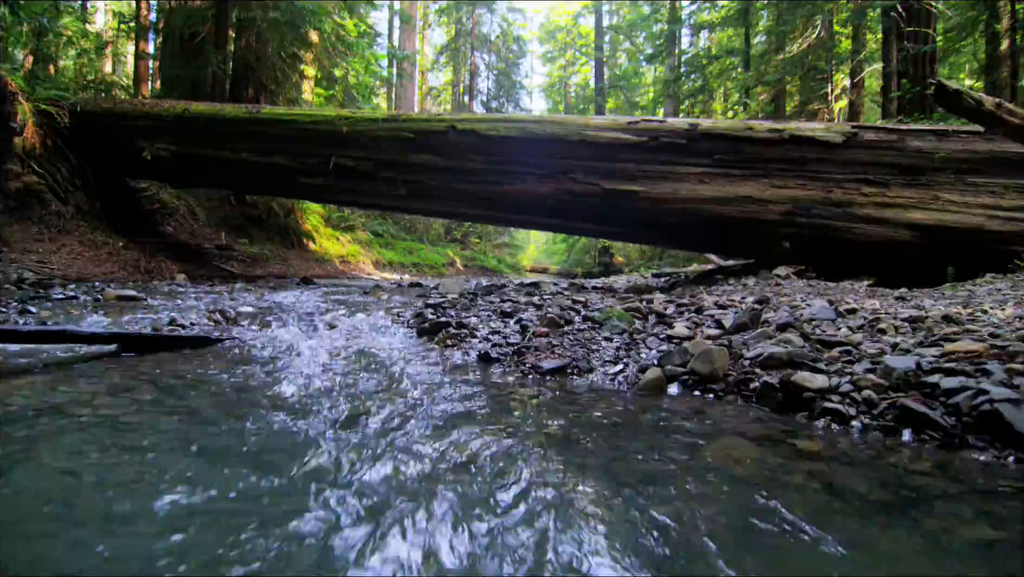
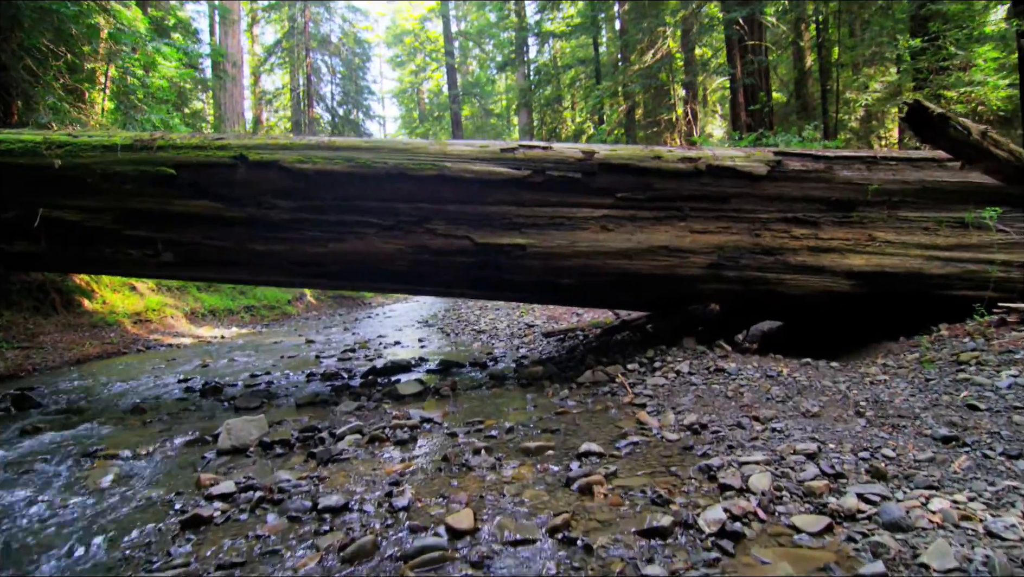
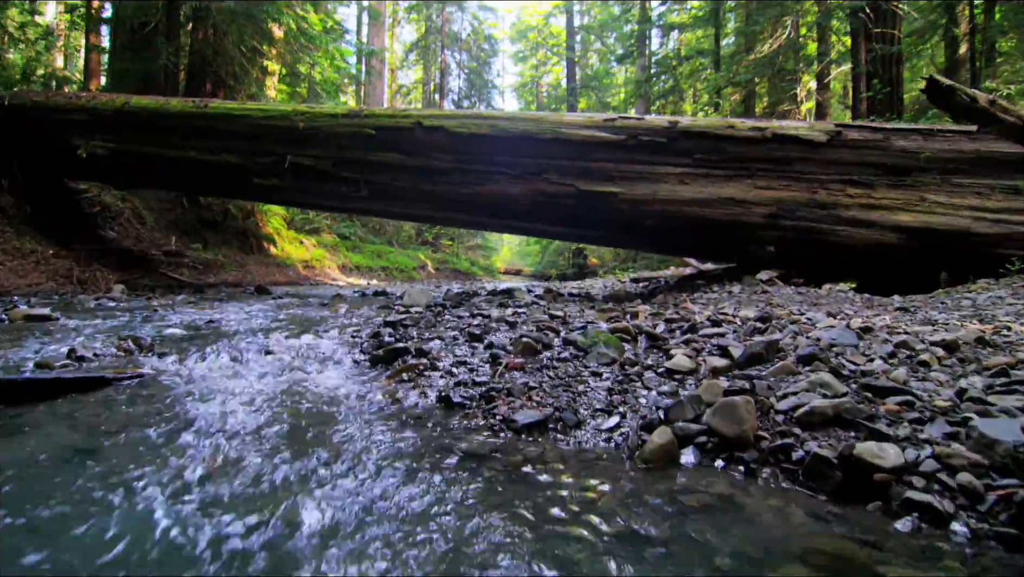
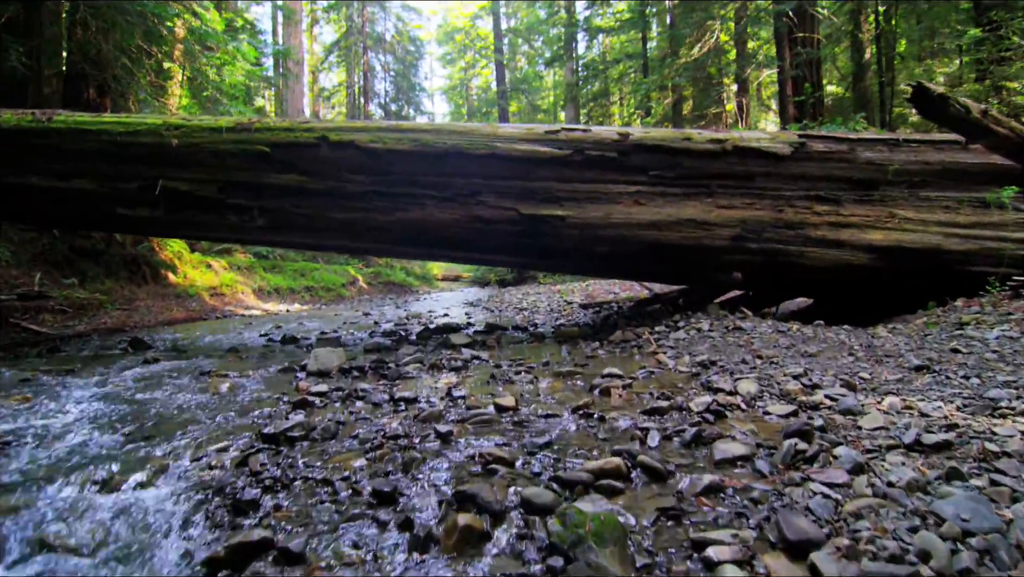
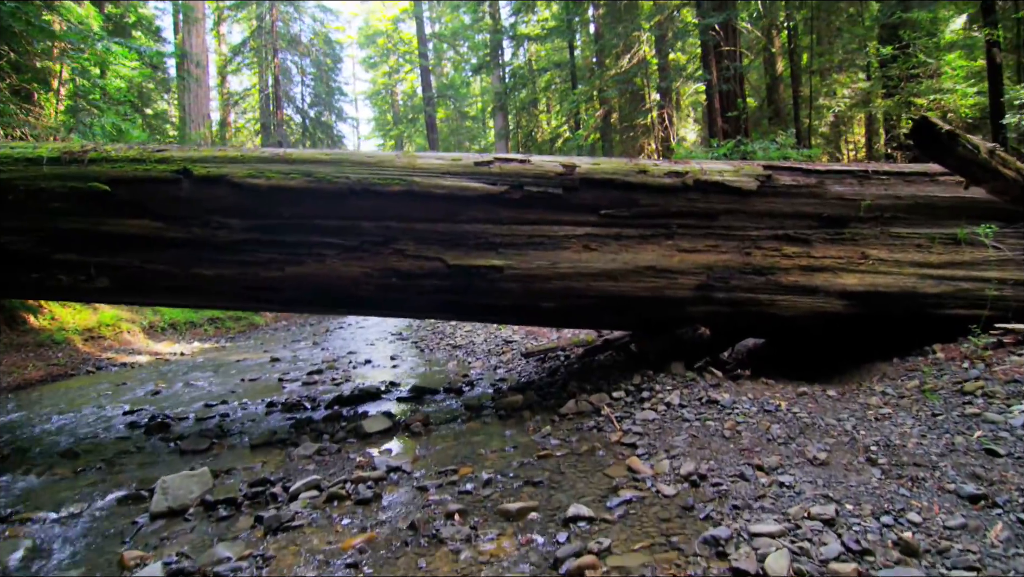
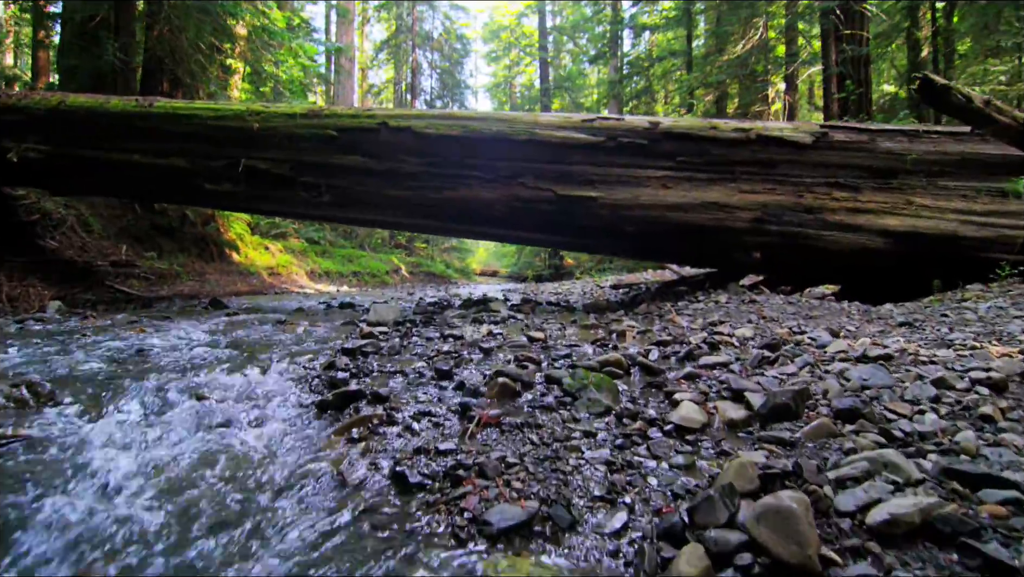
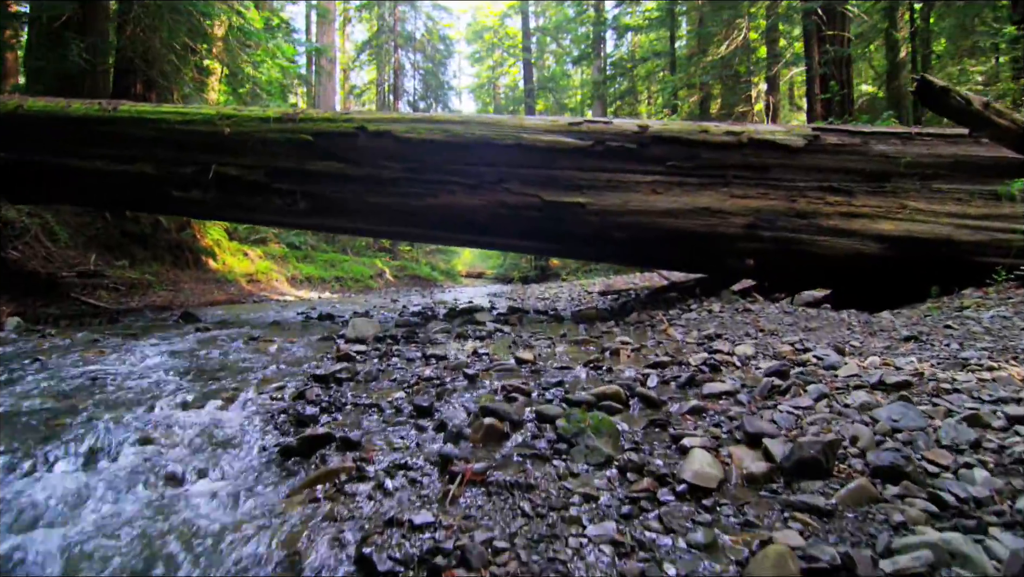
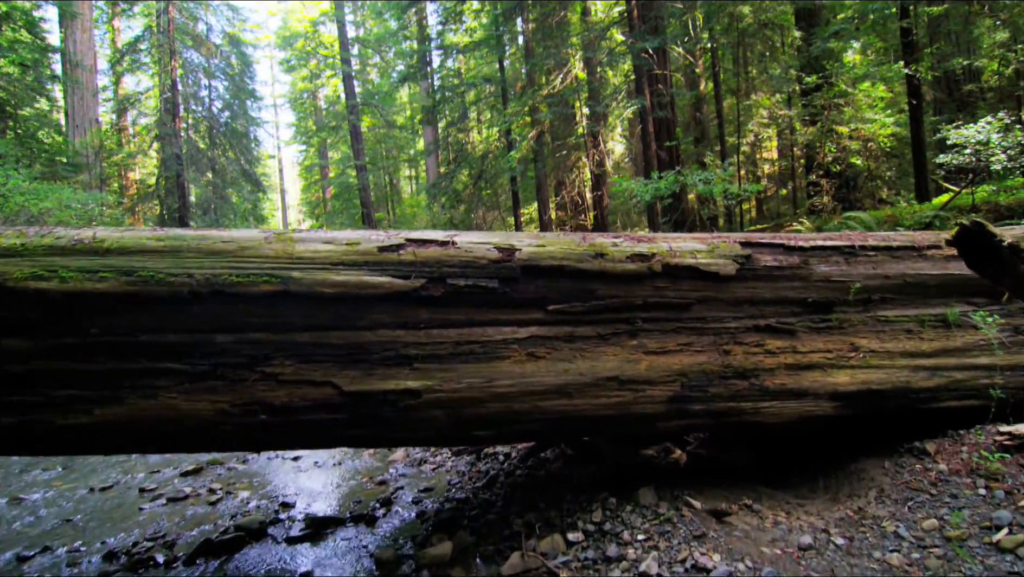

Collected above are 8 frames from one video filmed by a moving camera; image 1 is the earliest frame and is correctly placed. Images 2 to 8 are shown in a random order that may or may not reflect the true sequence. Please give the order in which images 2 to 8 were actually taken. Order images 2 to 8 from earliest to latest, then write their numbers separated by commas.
3, 6, 7, 4, 2, 5, 8
